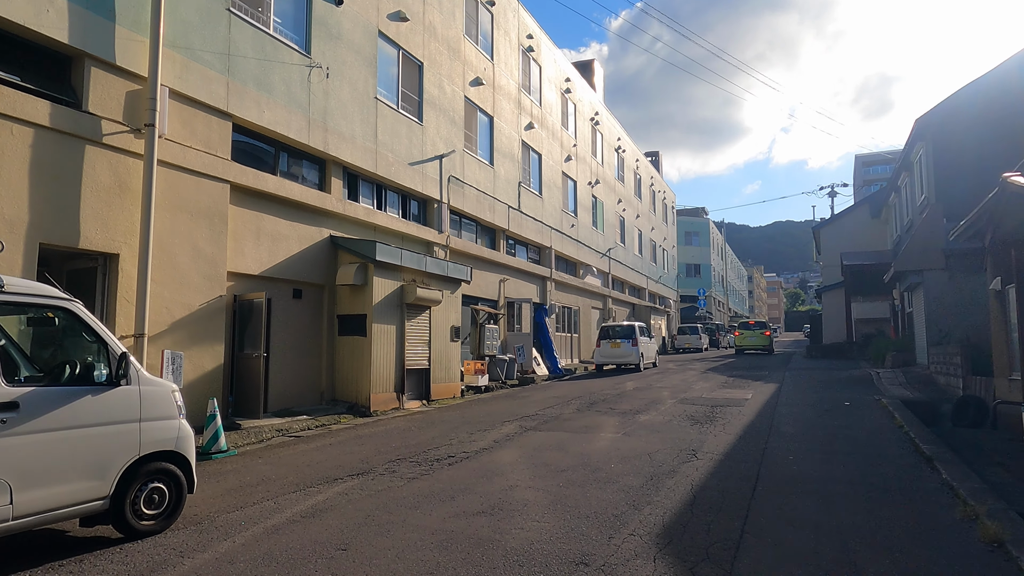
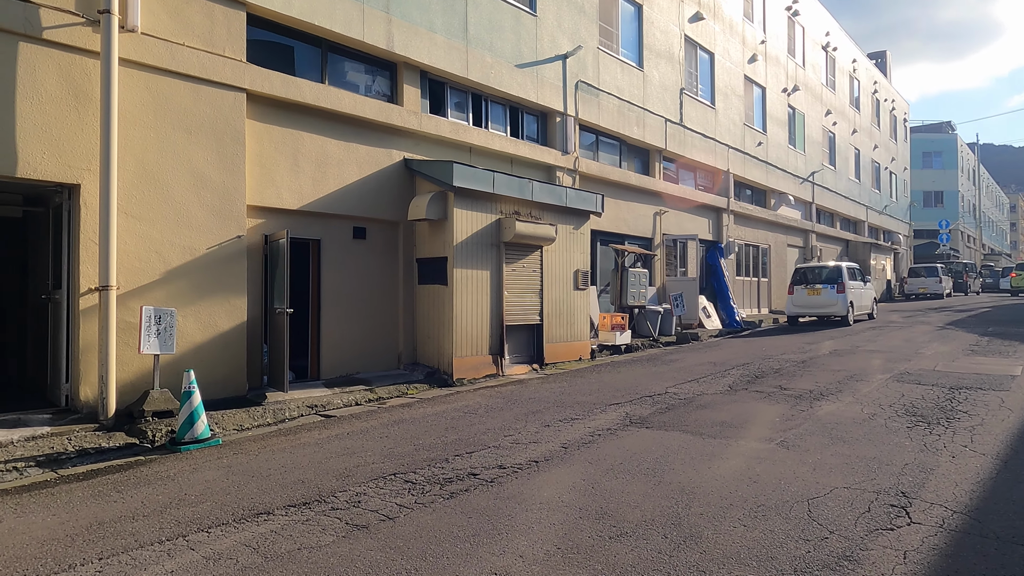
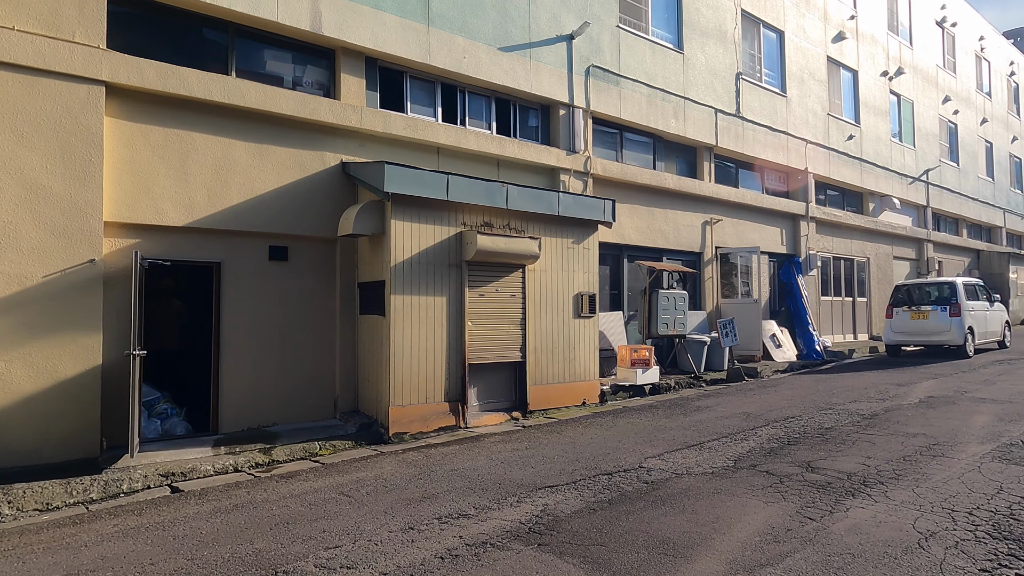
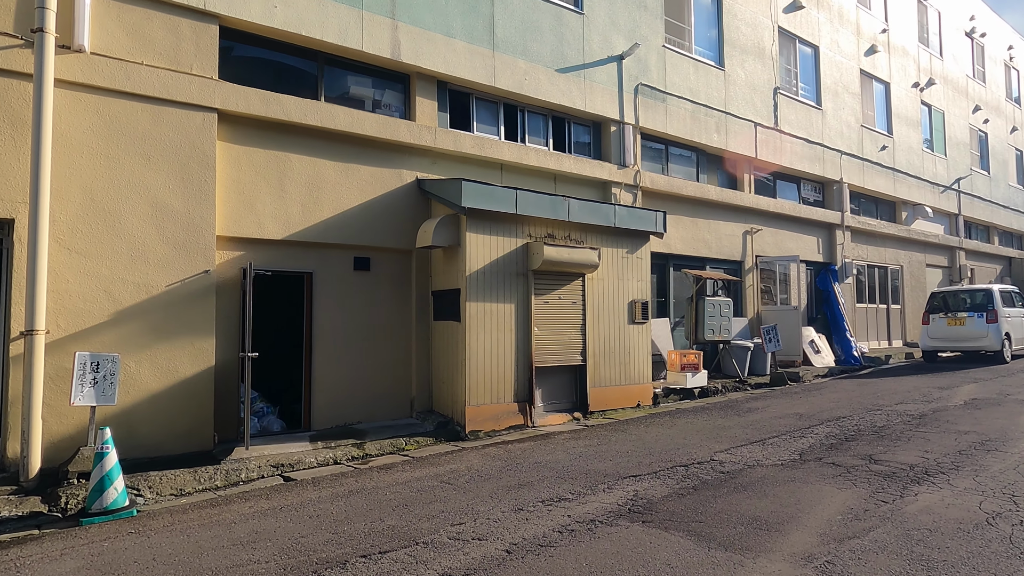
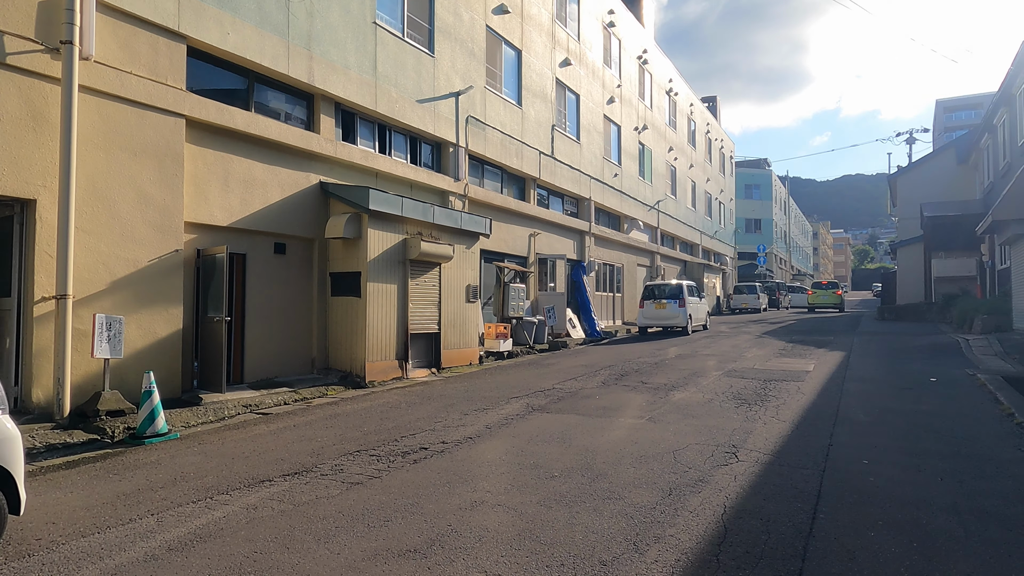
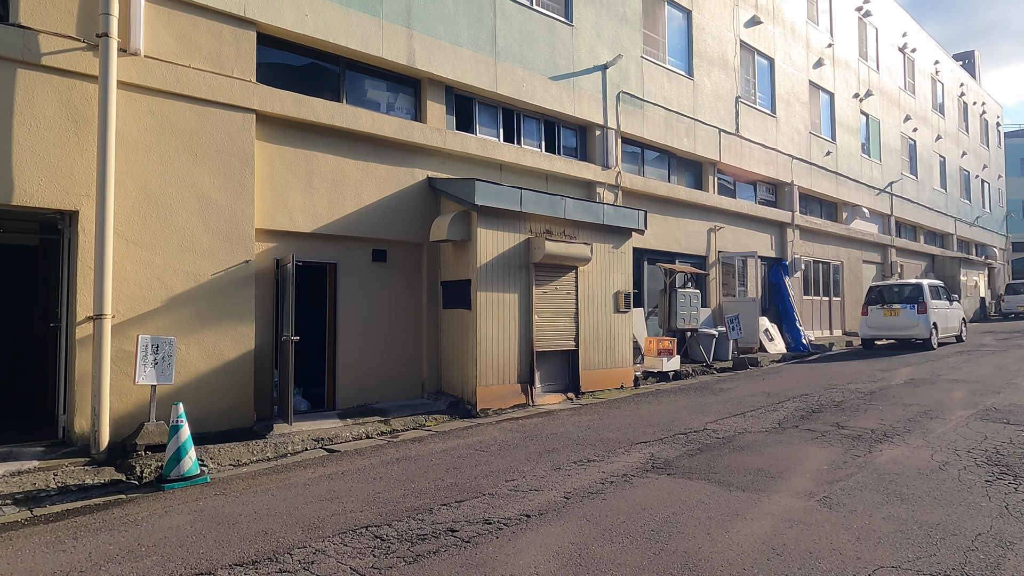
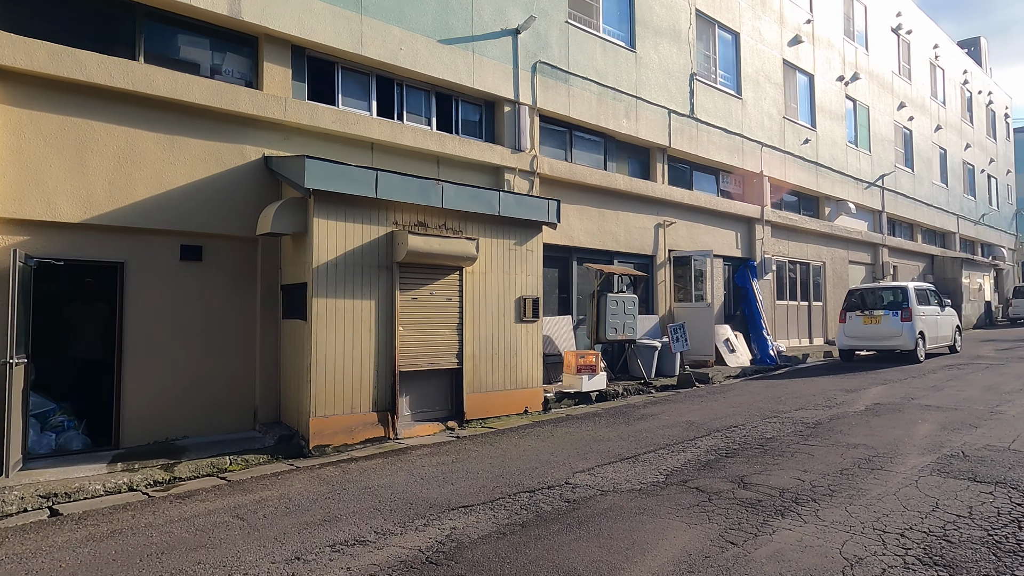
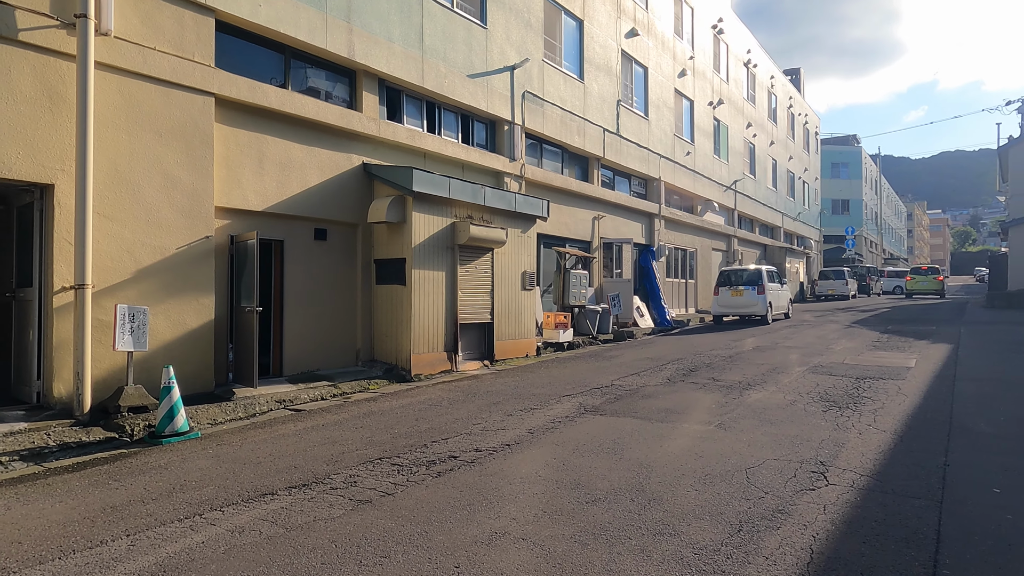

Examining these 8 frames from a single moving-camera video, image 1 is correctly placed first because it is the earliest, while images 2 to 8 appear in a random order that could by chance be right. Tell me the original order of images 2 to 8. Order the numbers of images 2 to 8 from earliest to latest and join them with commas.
5, 8, 2, 6, 4, 3, 7
